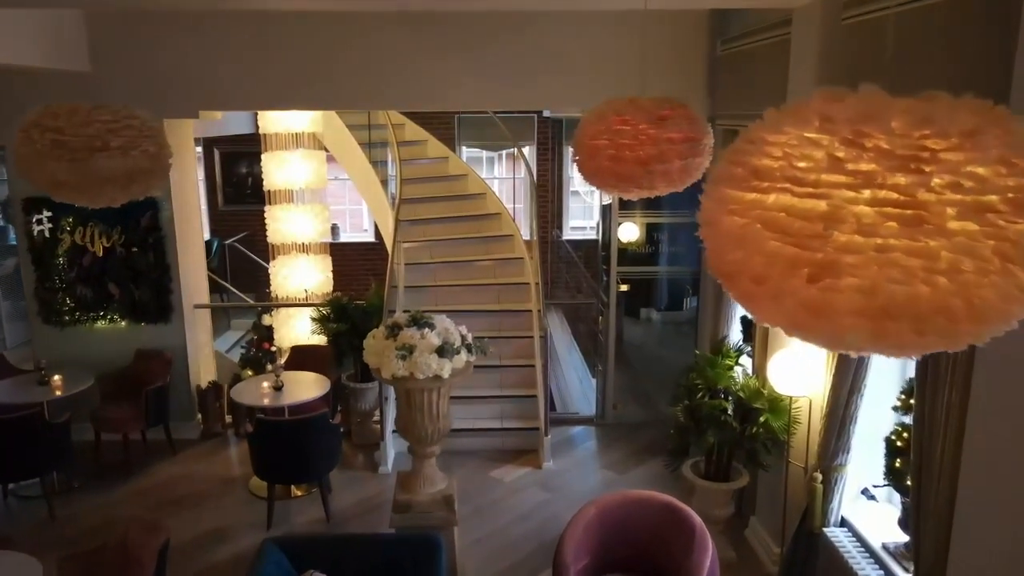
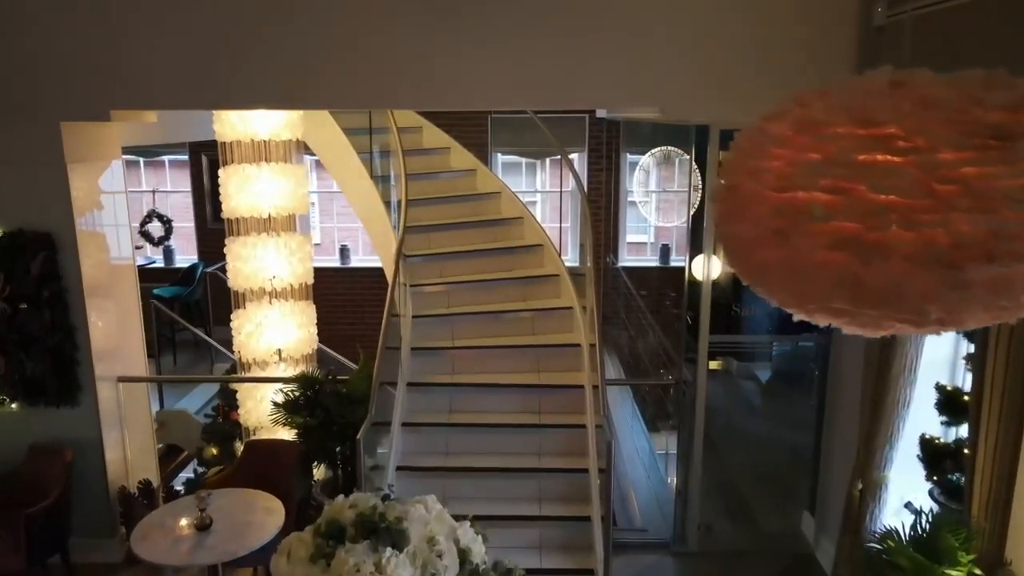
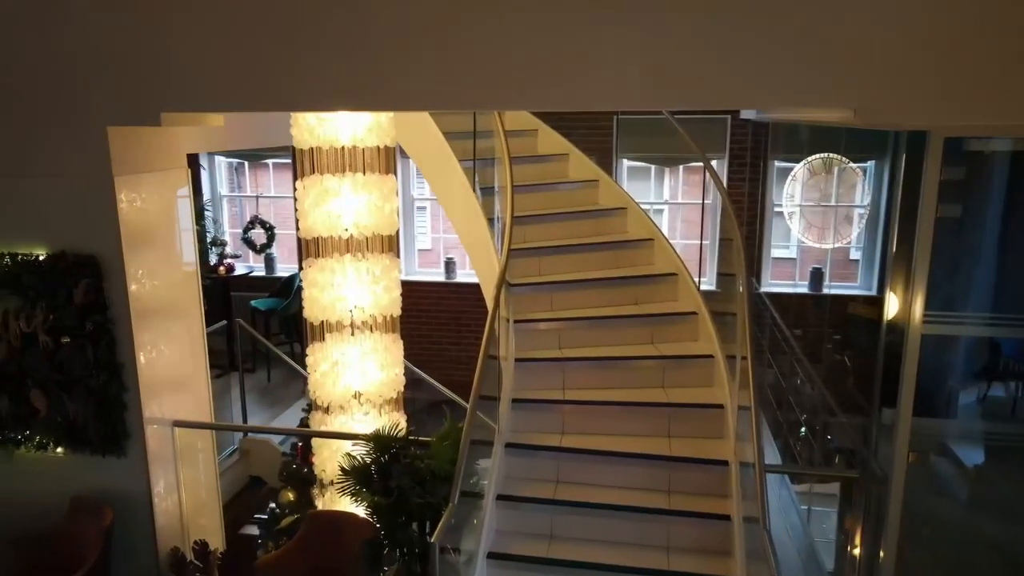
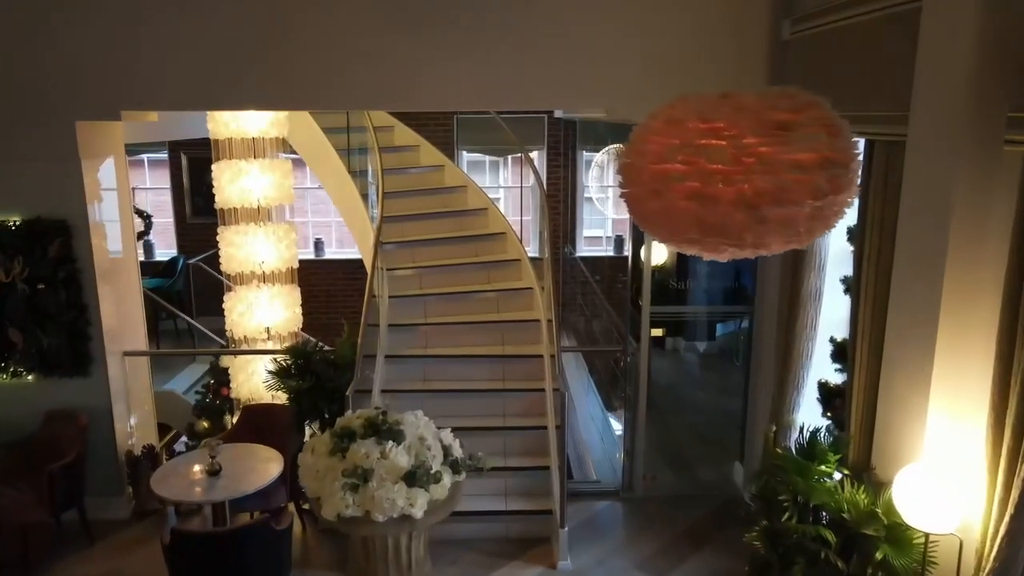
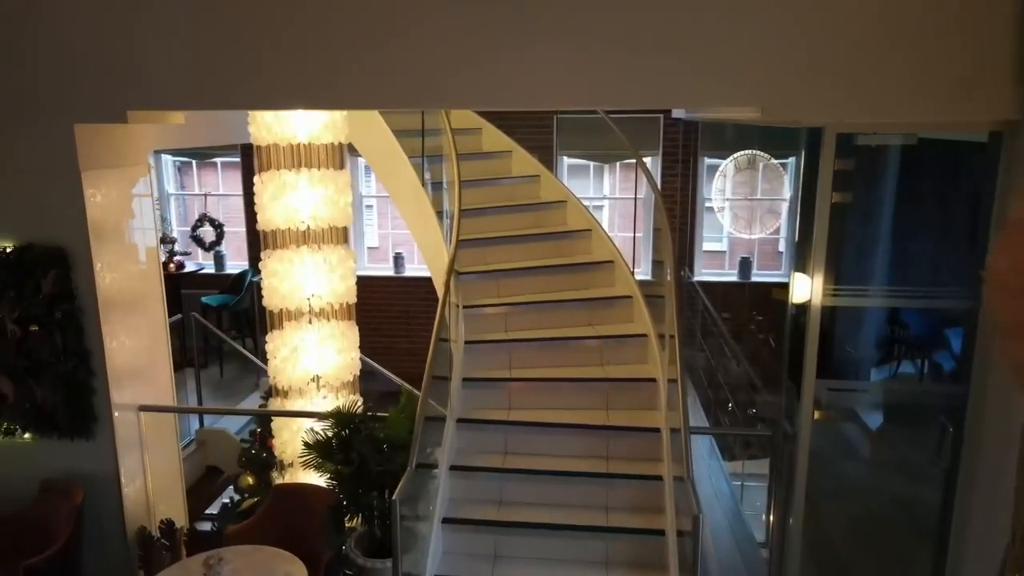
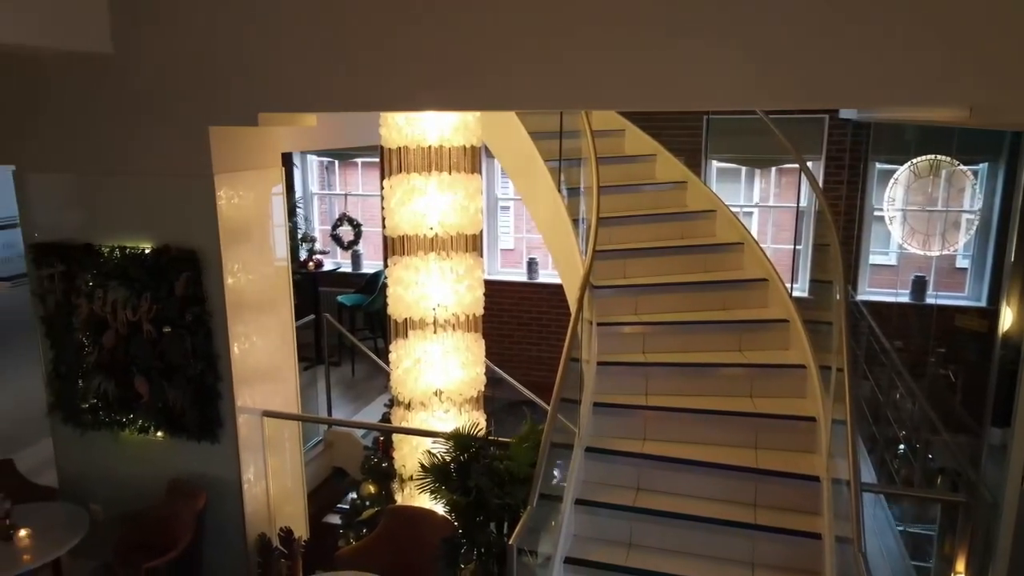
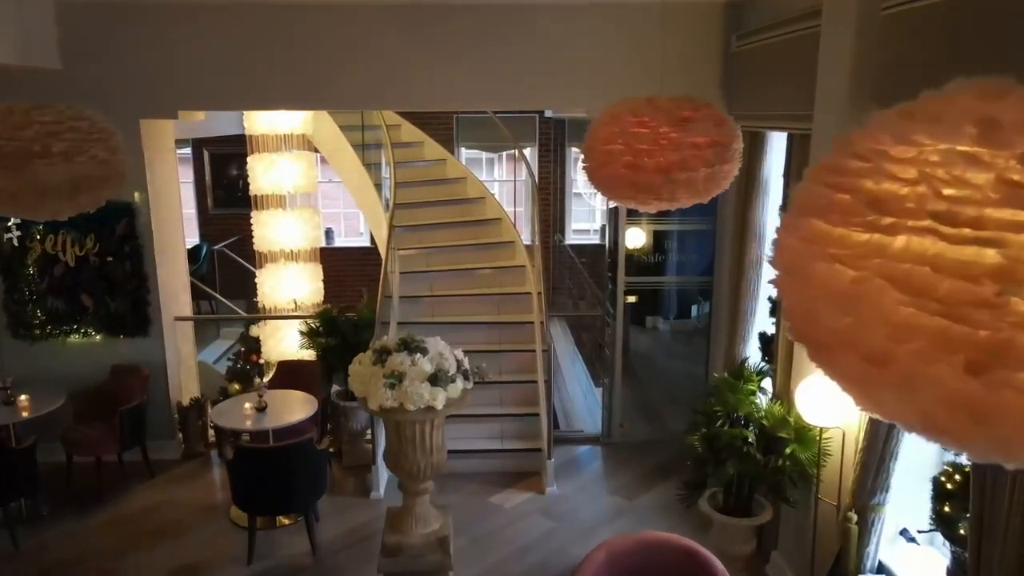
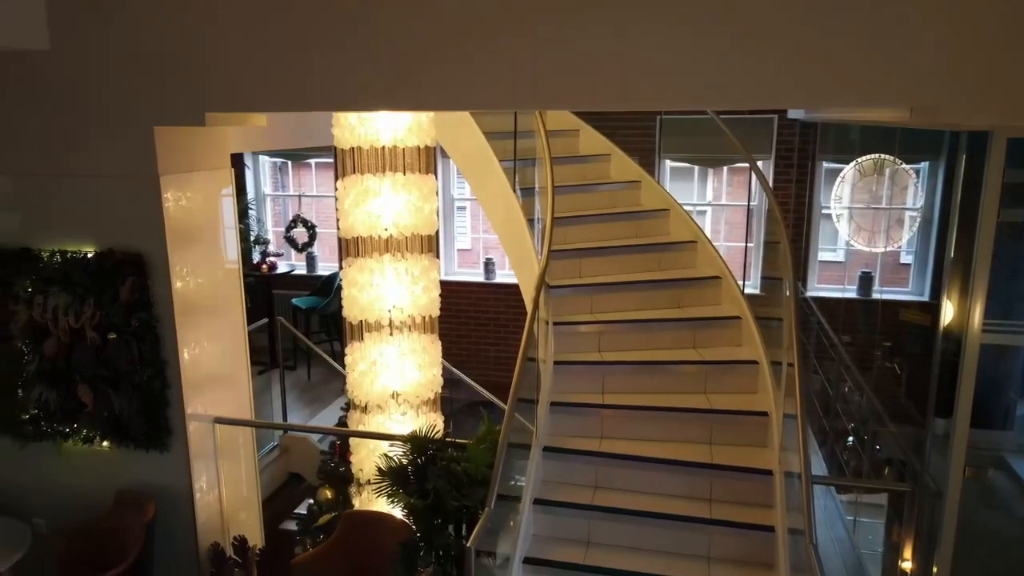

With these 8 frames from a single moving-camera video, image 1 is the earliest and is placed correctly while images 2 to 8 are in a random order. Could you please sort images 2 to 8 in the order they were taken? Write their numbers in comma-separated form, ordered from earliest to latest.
7, 4, 2, 5, 3, 8, 6
